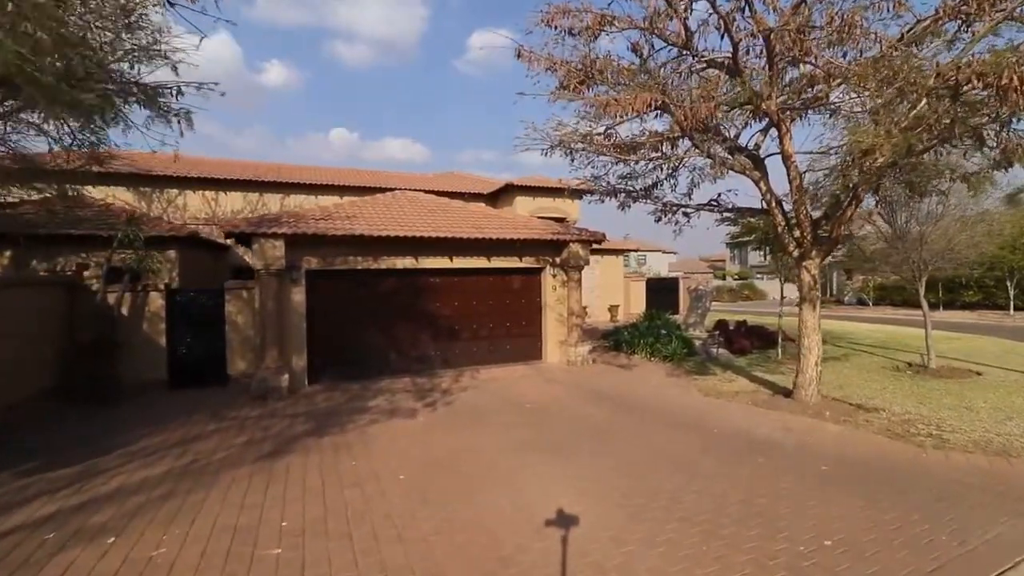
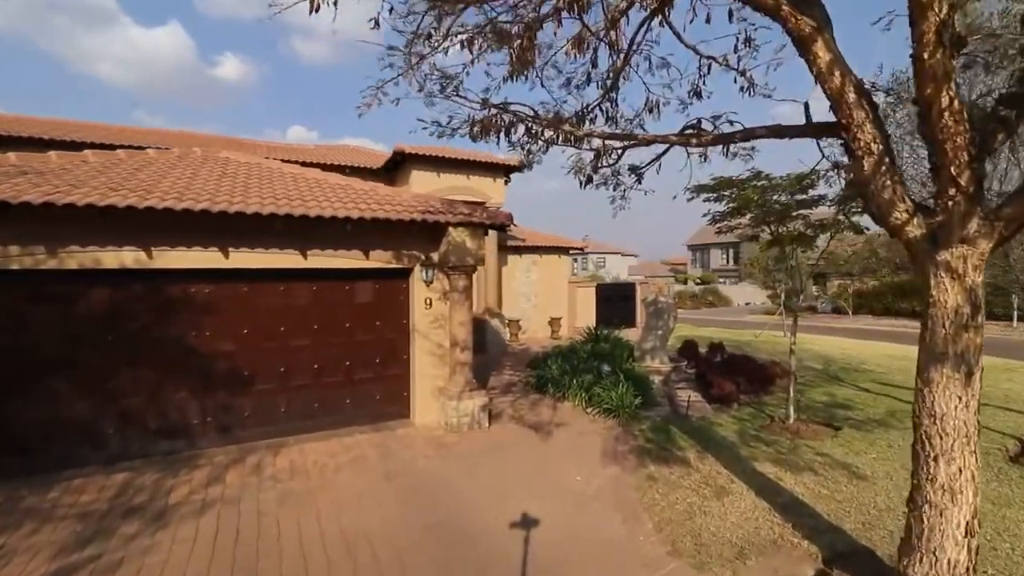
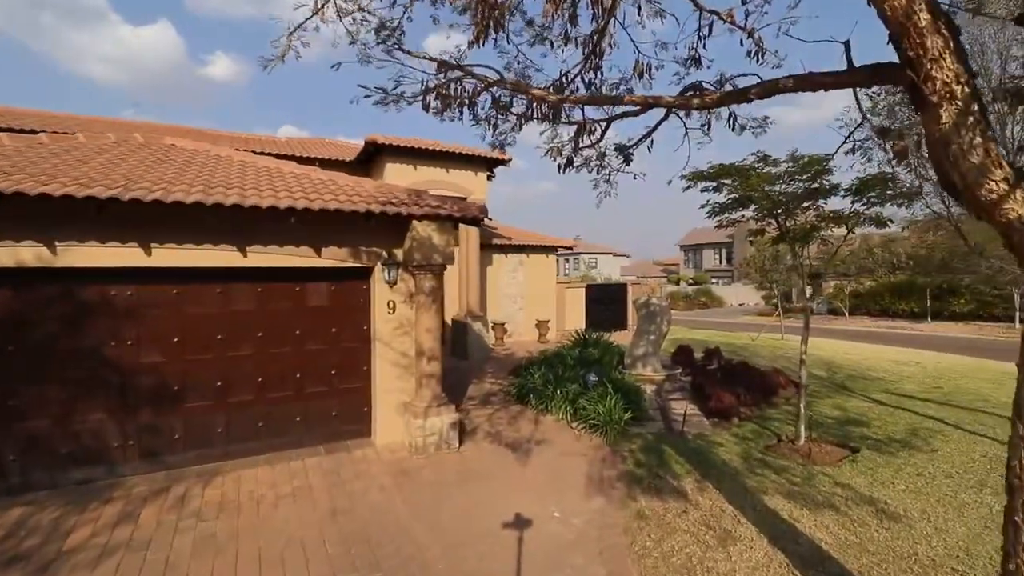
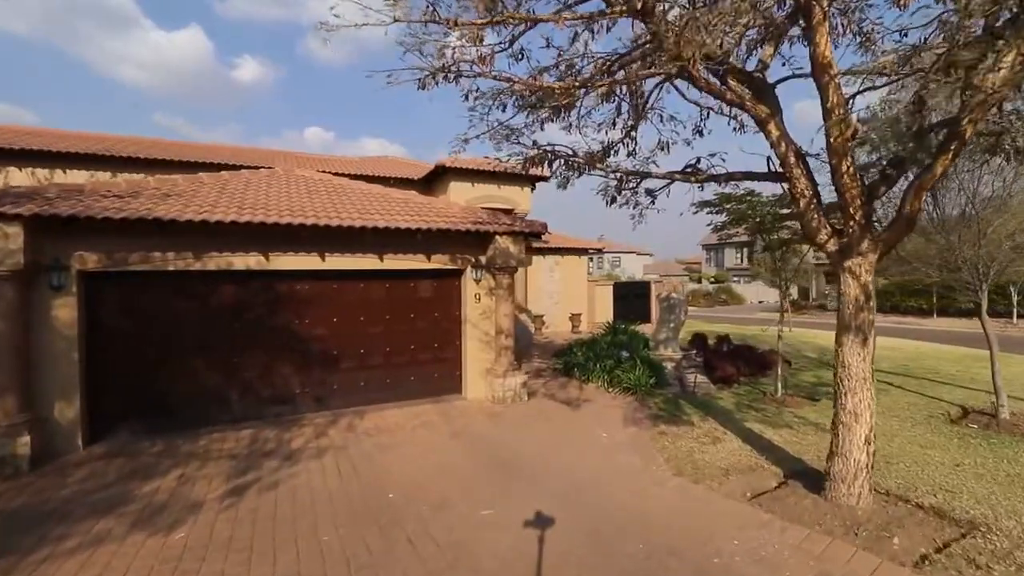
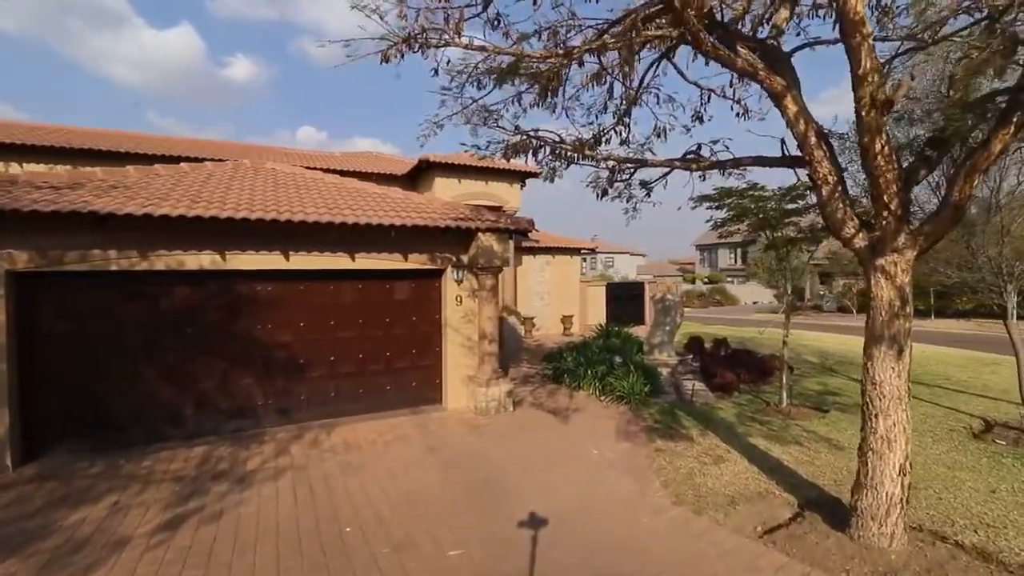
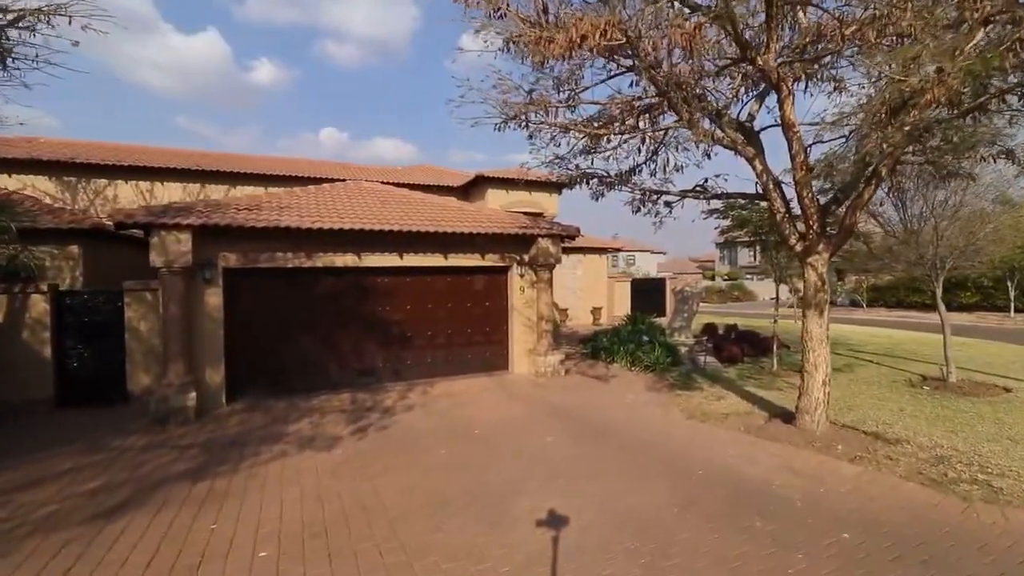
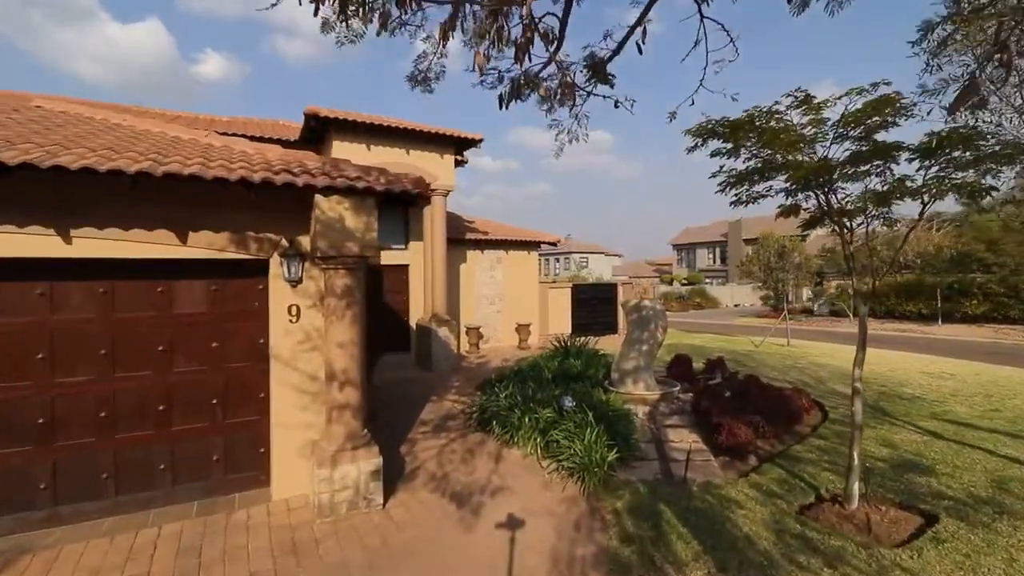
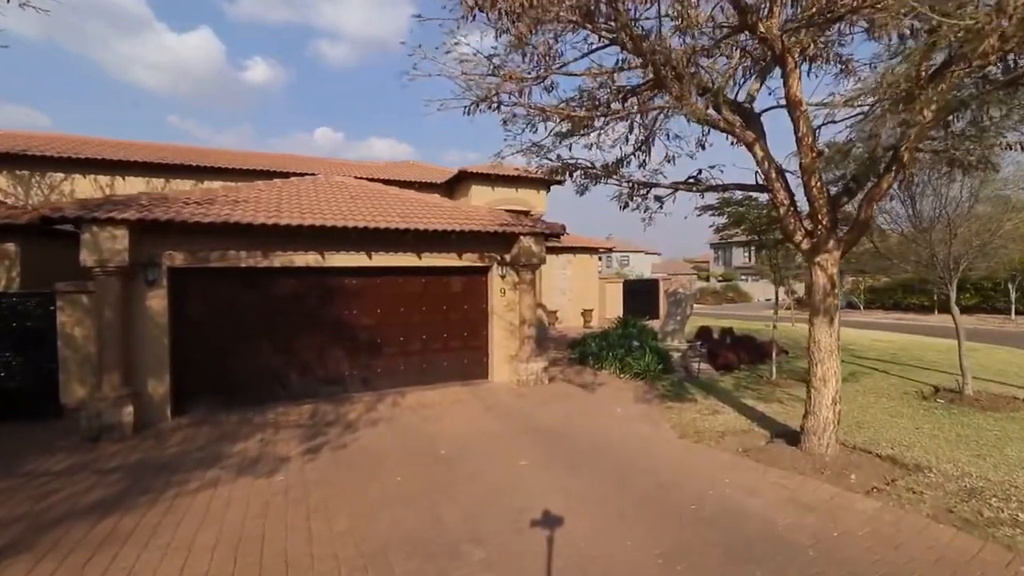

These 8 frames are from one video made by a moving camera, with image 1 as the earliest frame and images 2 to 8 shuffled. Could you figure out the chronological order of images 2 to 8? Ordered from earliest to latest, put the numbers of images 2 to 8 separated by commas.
6, 8, 4, 5, 2, 3, 7
